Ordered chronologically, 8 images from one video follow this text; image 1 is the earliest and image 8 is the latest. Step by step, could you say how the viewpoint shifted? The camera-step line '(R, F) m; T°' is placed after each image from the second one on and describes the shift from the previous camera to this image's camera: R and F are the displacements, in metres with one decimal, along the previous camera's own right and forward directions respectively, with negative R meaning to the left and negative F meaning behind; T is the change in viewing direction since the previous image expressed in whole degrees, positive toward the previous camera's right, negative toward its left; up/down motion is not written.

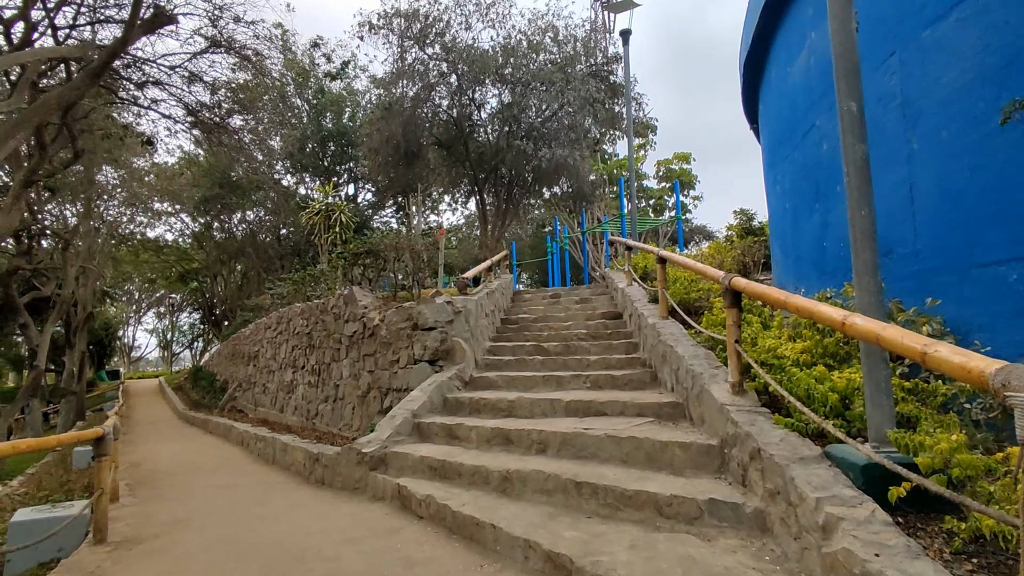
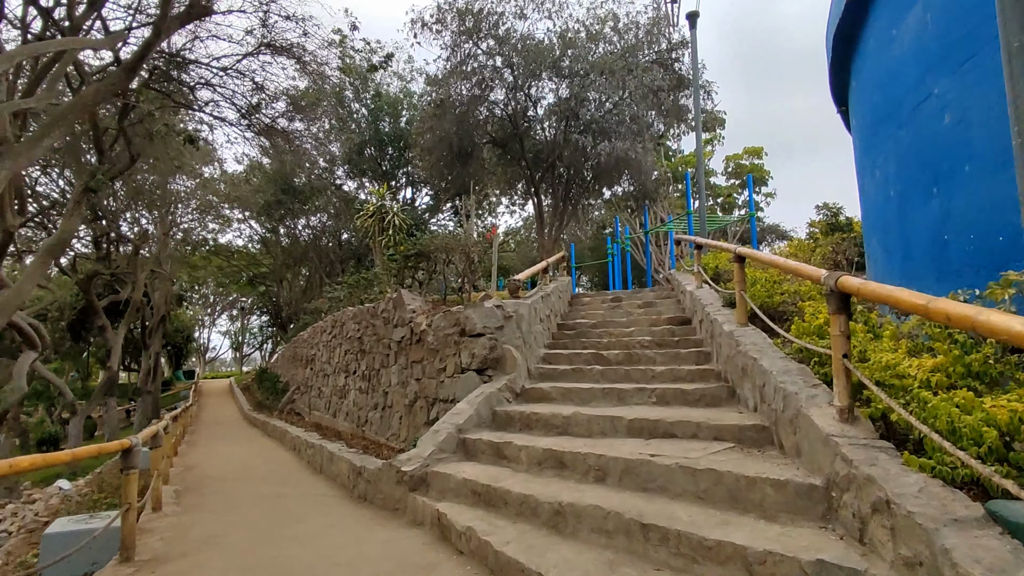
(+0.1, +0.6) m; -6°
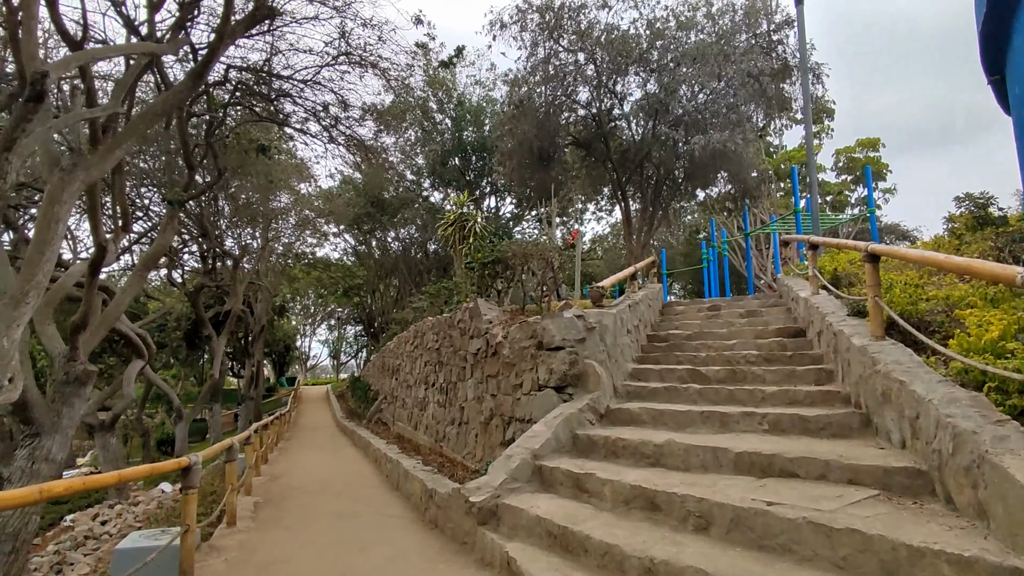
(+0.1, +0.6) m; -9°
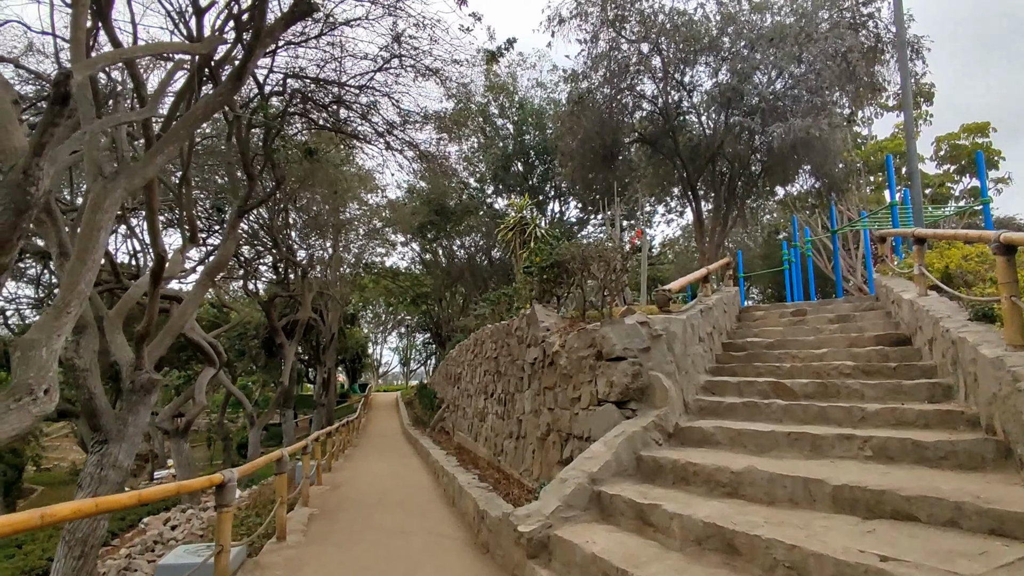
(+0.1, +0.5) m; -7°
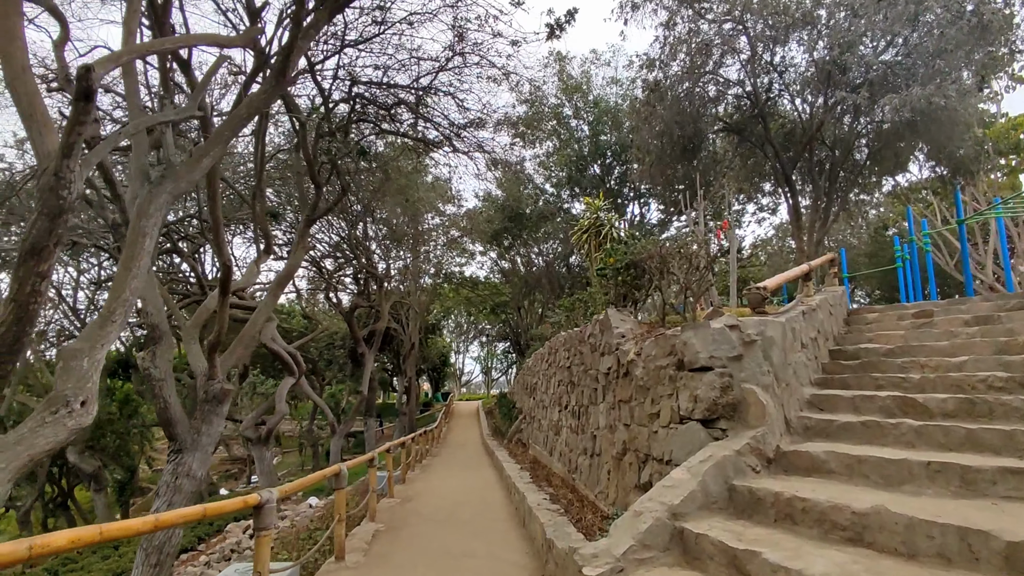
(+0.1, +0.6) m; -8°
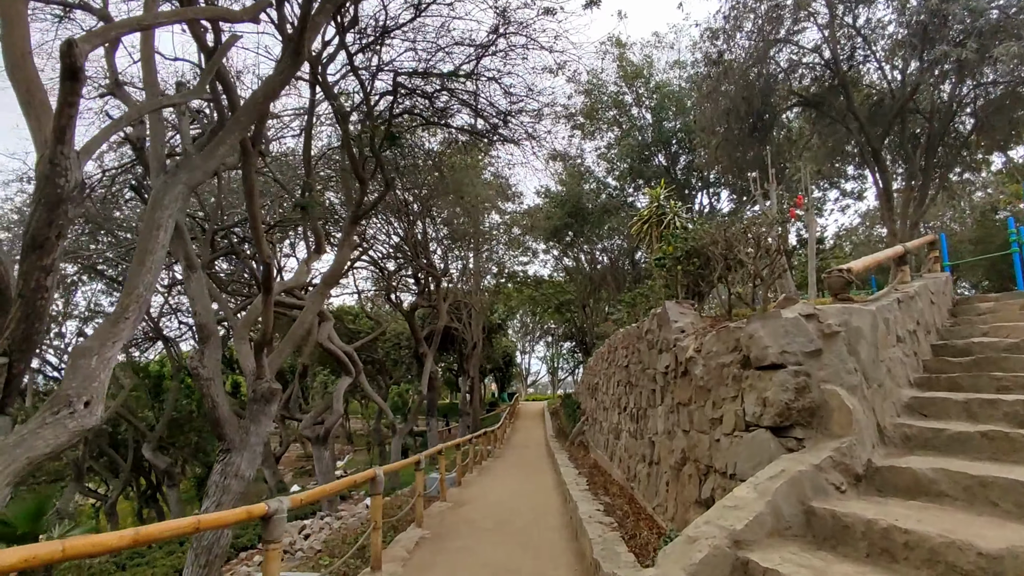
(+0.2, +0.5) m; -7°
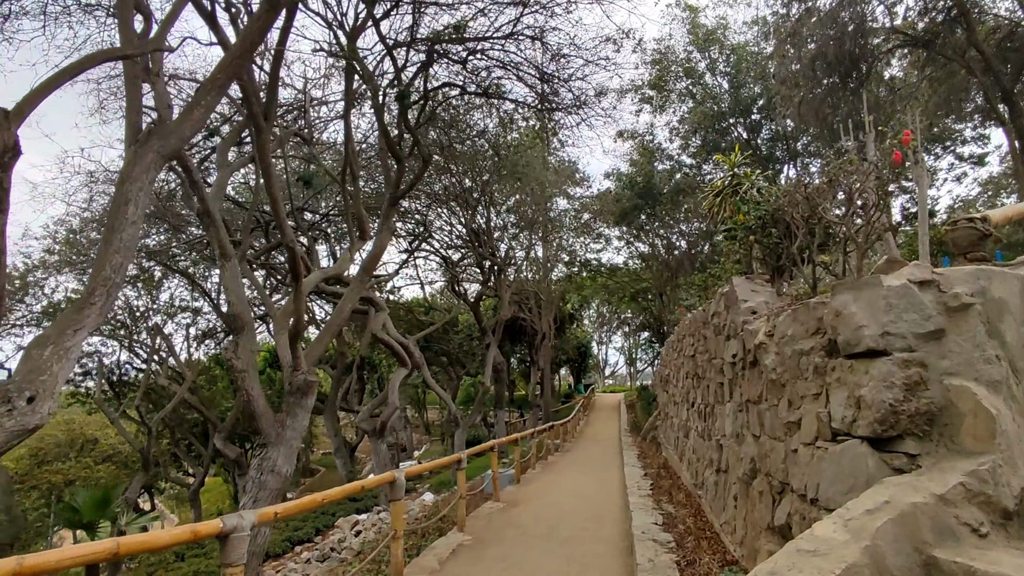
(+0.4, +0.8) m; -8°
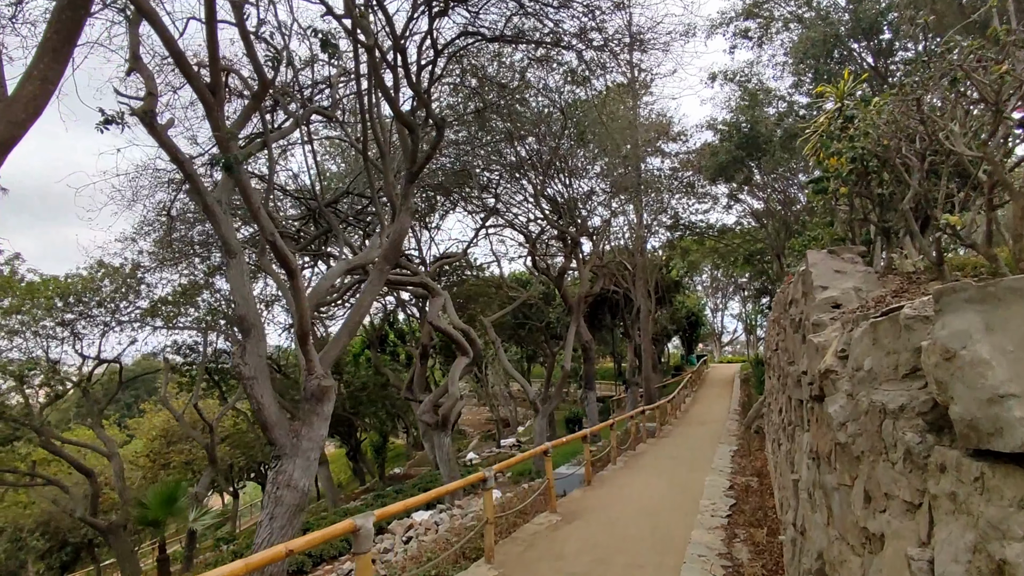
(+0.9, +1.4) m; -11°
